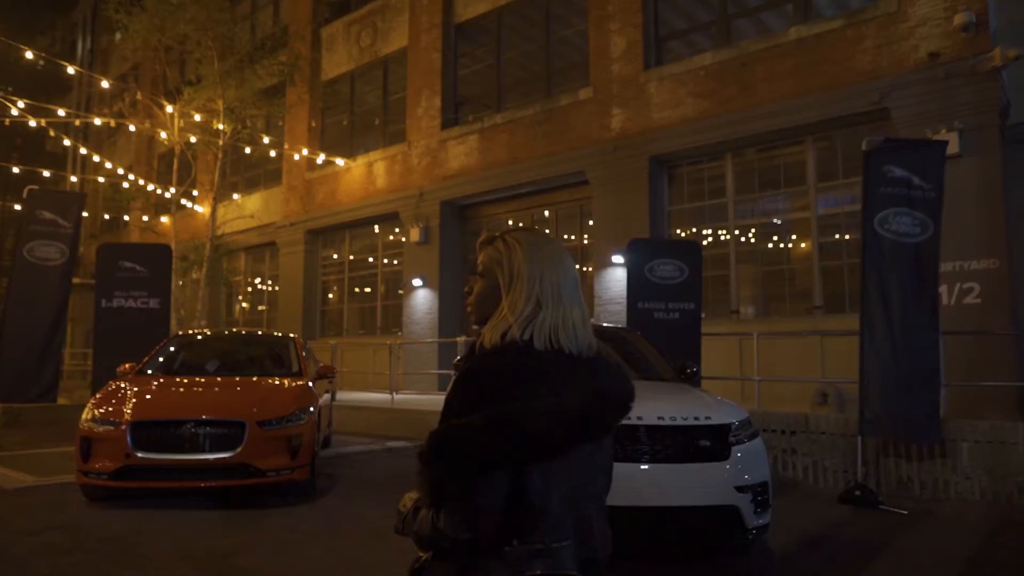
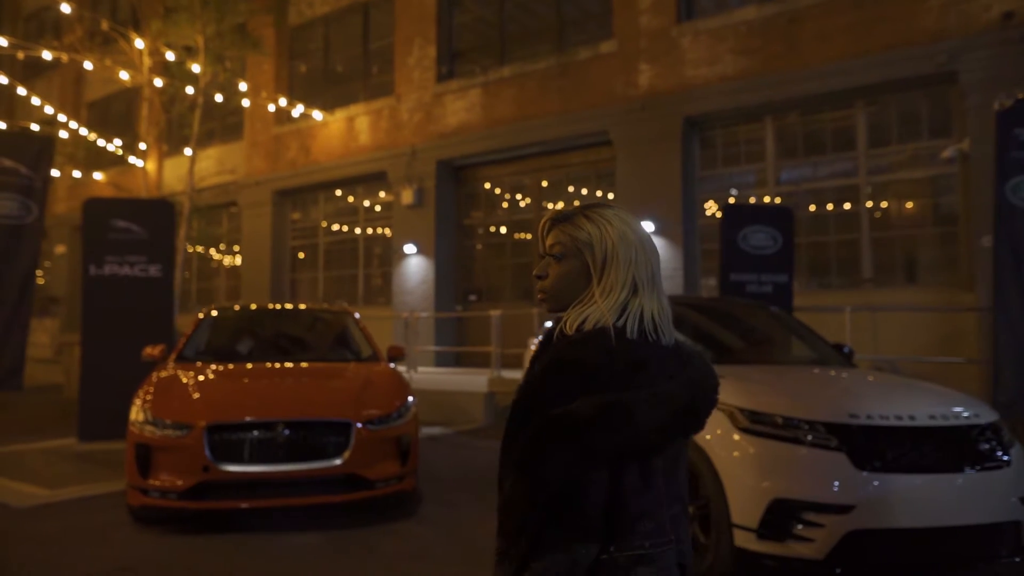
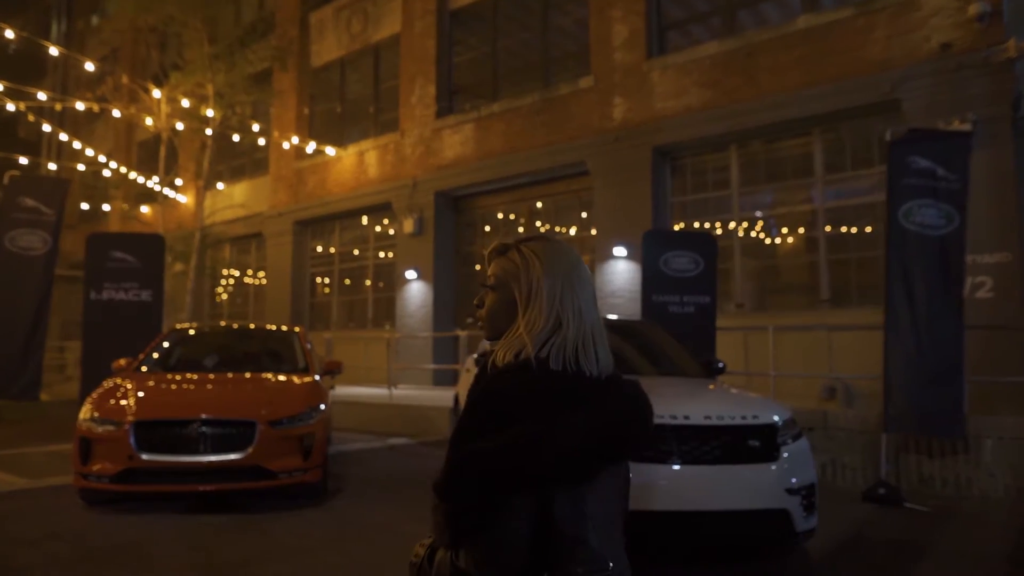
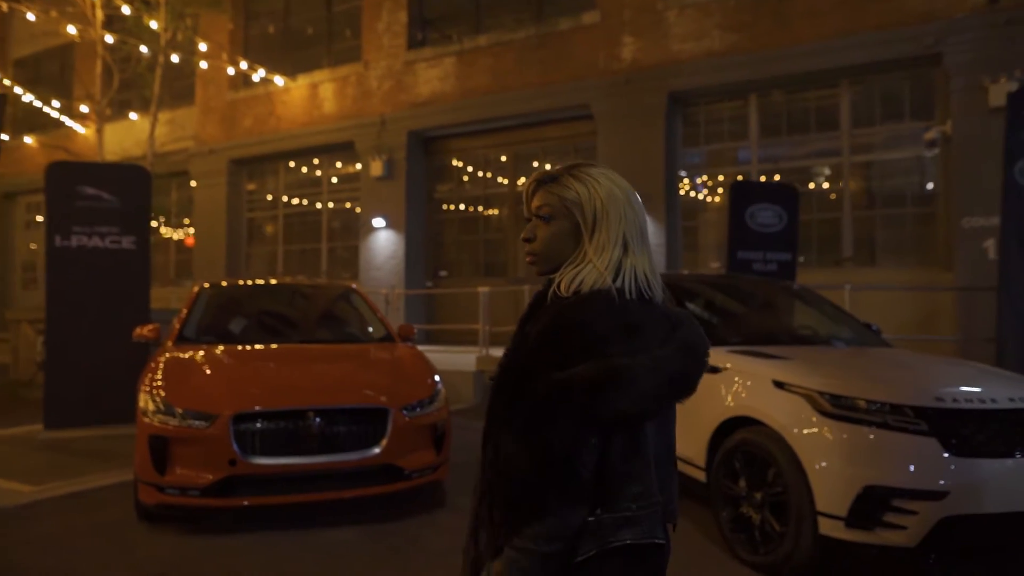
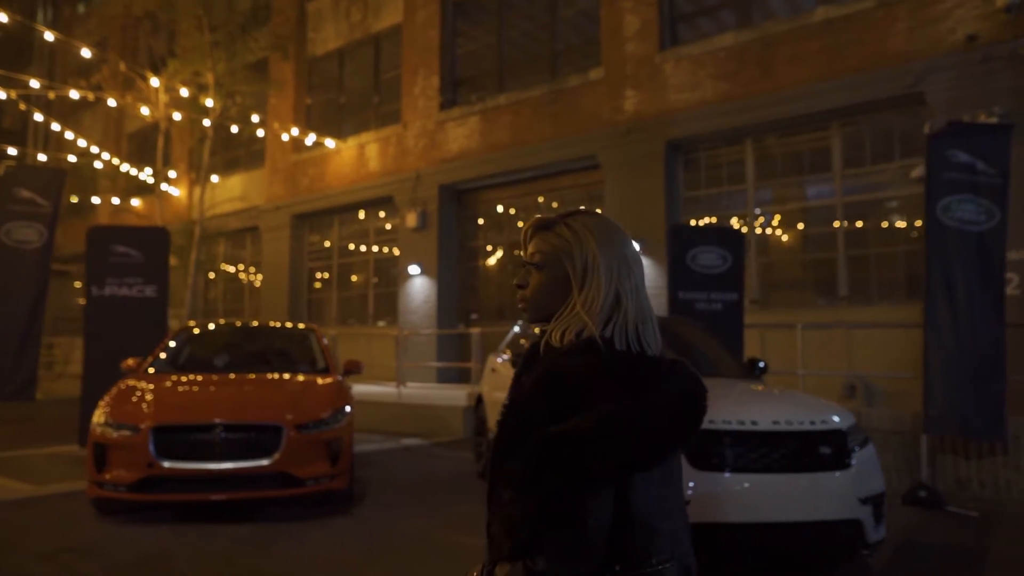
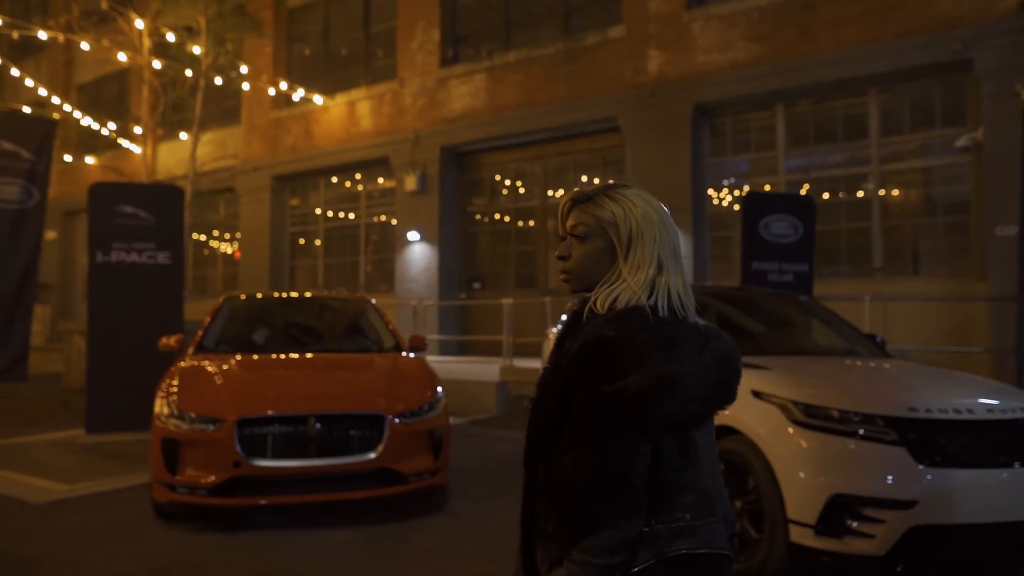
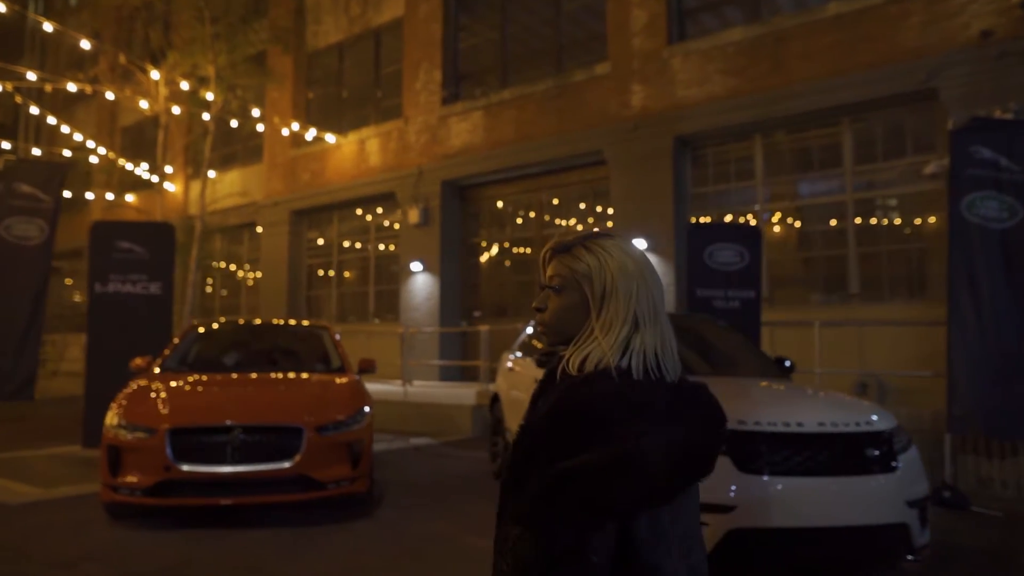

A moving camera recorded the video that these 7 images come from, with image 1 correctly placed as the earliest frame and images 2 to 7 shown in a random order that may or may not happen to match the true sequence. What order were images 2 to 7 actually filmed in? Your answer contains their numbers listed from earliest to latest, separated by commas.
3, 5, 7, 2, 6, 4
